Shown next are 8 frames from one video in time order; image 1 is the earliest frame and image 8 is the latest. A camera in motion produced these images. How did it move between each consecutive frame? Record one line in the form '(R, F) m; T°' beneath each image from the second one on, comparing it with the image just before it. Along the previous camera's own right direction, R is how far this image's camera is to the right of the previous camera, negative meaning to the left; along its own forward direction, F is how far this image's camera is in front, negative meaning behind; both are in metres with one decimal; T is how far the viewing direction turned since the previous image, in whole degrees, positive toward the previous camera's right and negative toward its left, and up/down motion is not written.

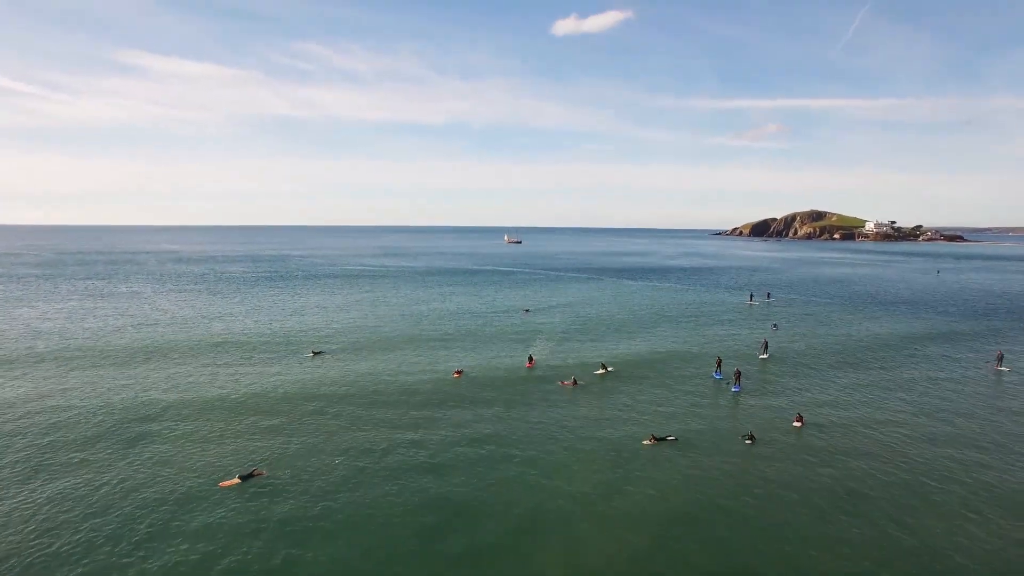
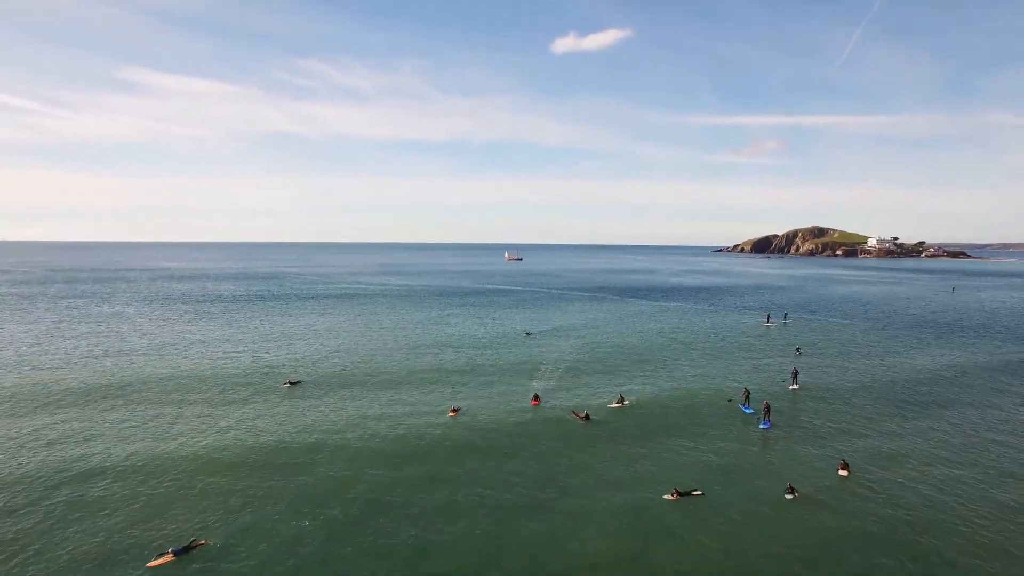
(0.0, +4.3) m; 0°
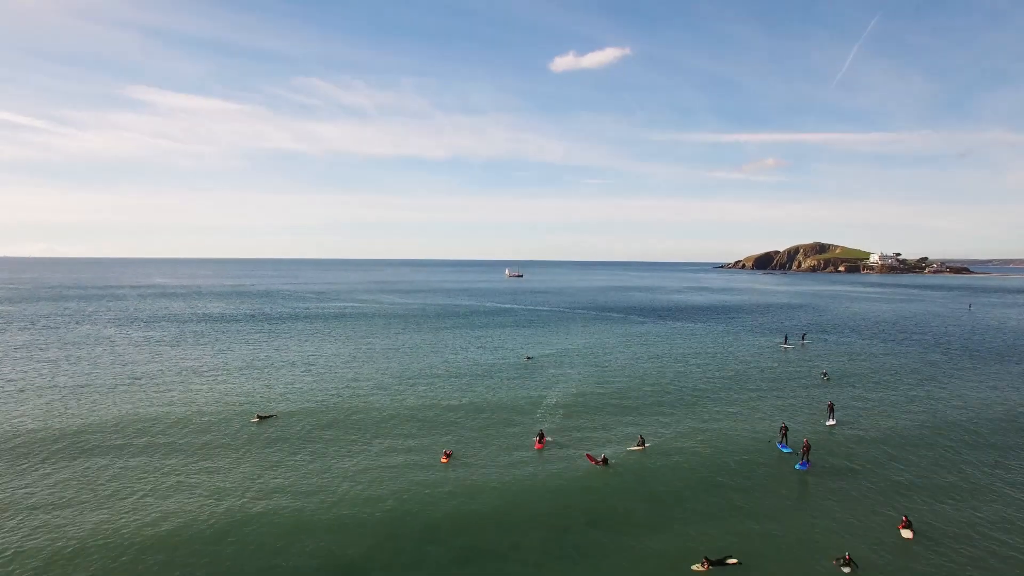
(-0.1, +4.5) m; 0°
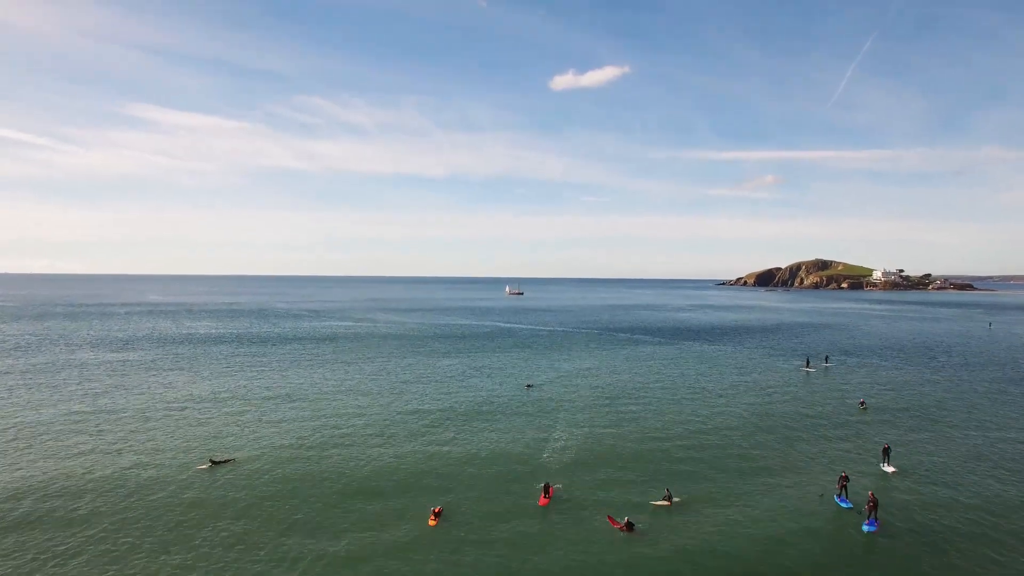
(-0.1, +5.1) m; 0°
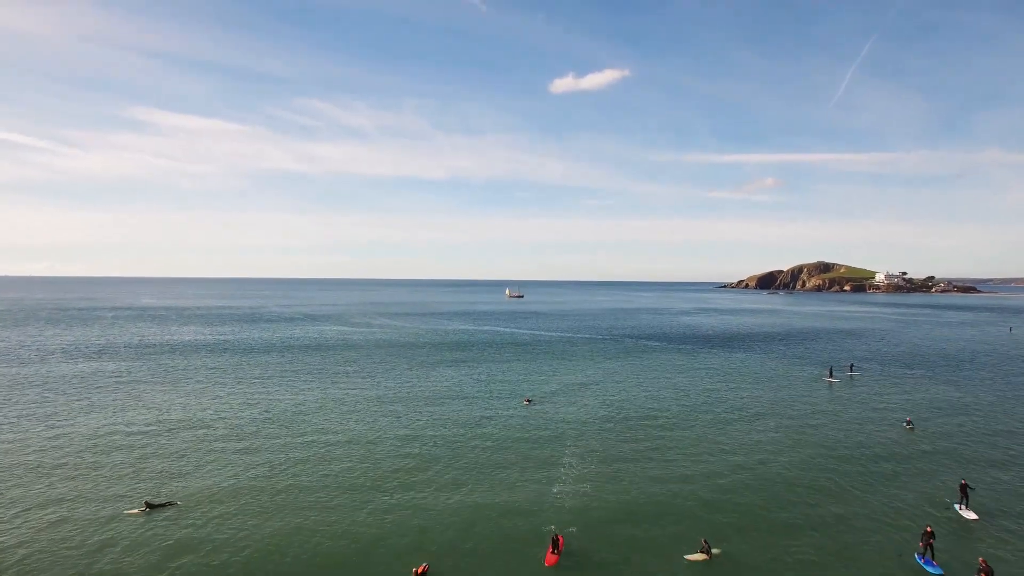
(-0.1, +5.2) m; 0°
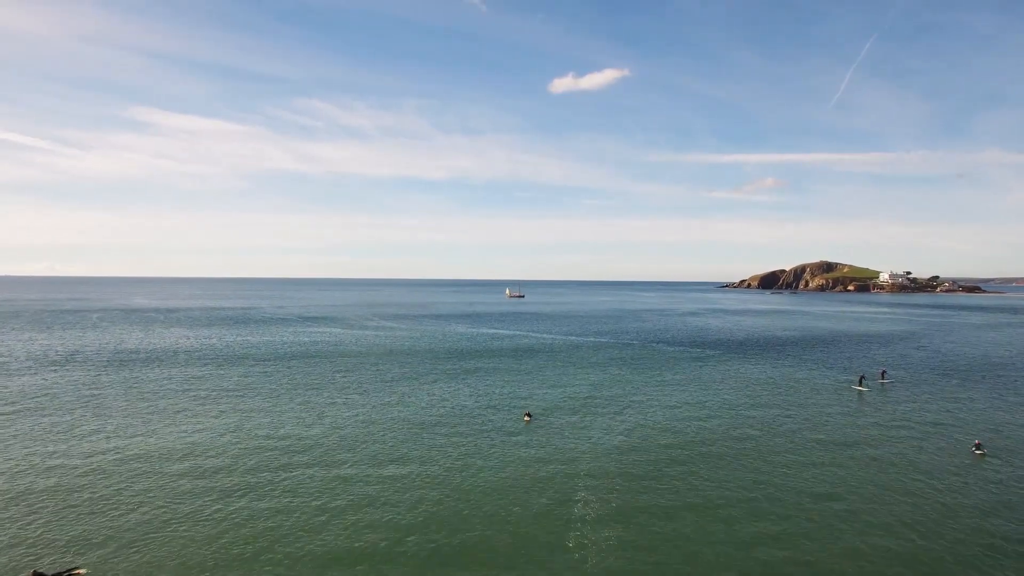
(-0.3, +5.7) m; 0°
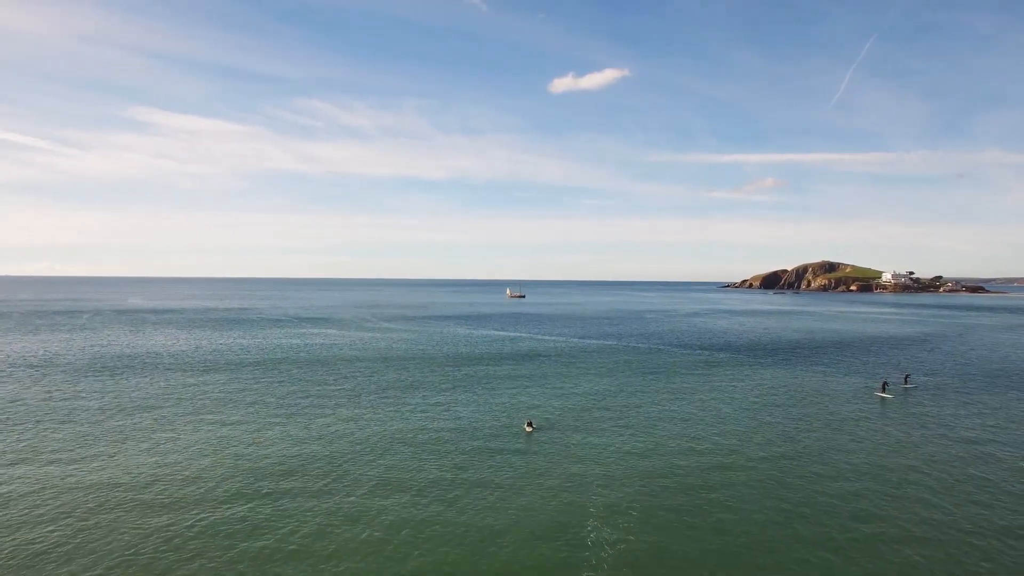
(-0.3, +3.6) m; 0°
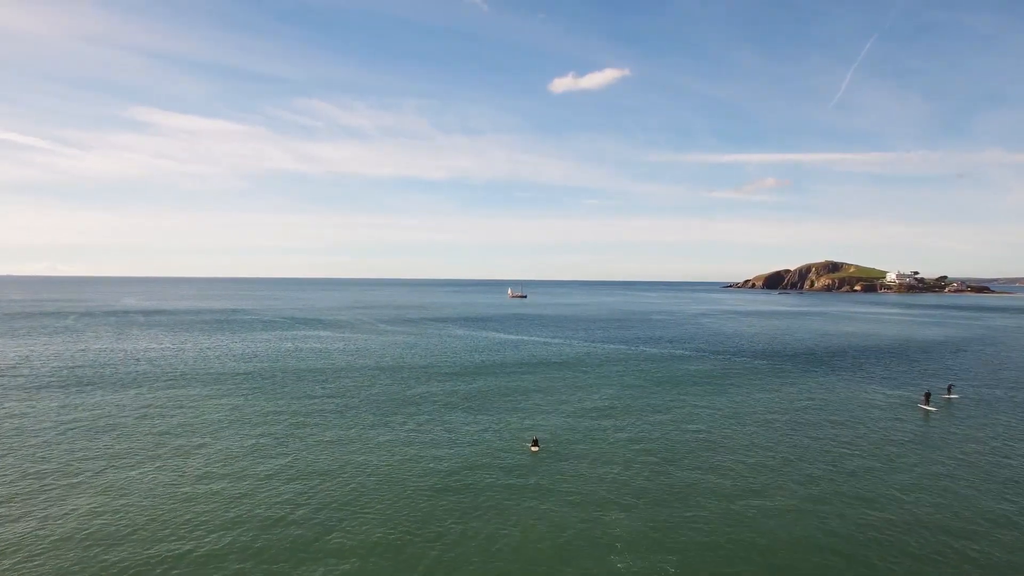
(-0.7, +5.2) m; 0°
